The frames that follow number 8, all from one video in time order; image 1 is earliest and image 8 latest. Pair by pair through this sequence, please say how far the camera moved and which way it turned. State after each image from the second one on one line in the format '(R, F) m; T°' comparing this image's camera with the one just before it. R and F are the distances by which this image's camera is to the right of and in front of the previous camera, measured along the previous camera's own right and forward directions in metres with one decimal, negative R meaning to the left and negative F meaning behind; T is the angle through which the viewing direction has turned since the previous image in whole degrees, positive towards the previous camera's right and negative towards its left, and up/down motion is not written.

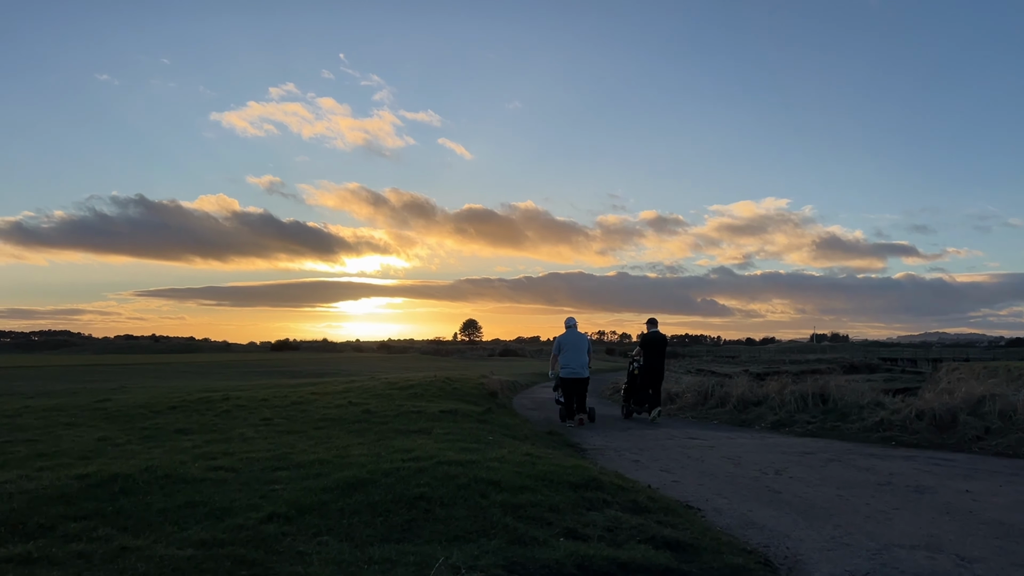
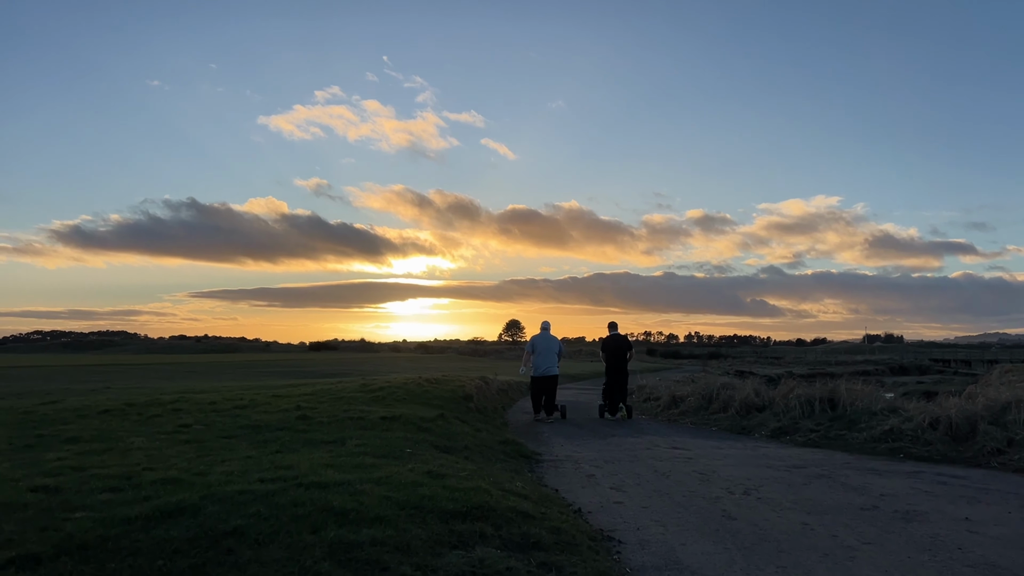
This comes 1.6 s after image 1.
(+1.7, +1.5) m; -3°
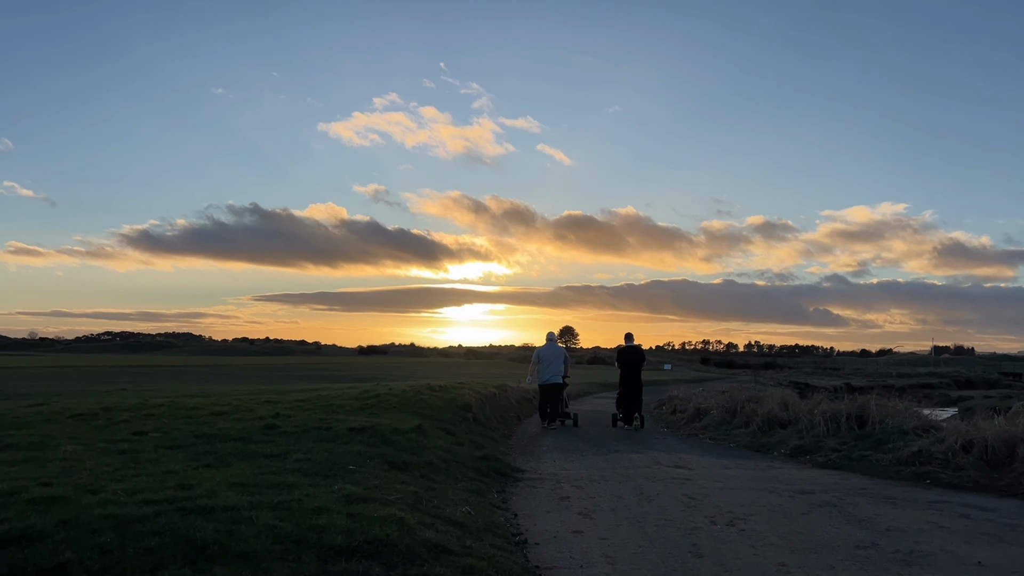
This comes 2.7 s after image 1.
(+1.3, +1.0) m; -4°
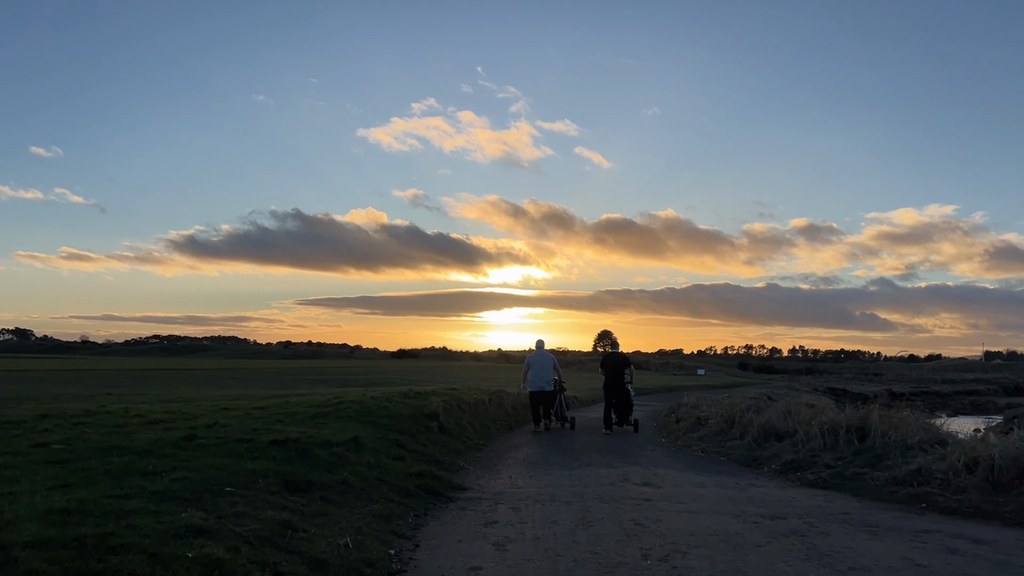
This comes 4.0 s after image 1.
(+1.6, +1.3) m; -3°
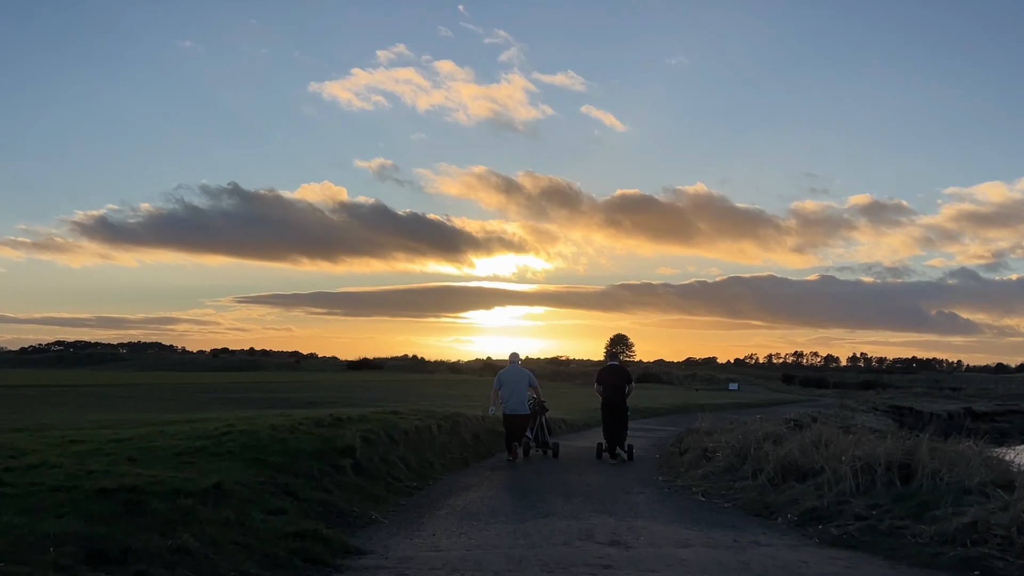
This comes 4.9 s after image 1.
(+1.6, +3.0) m; -5°
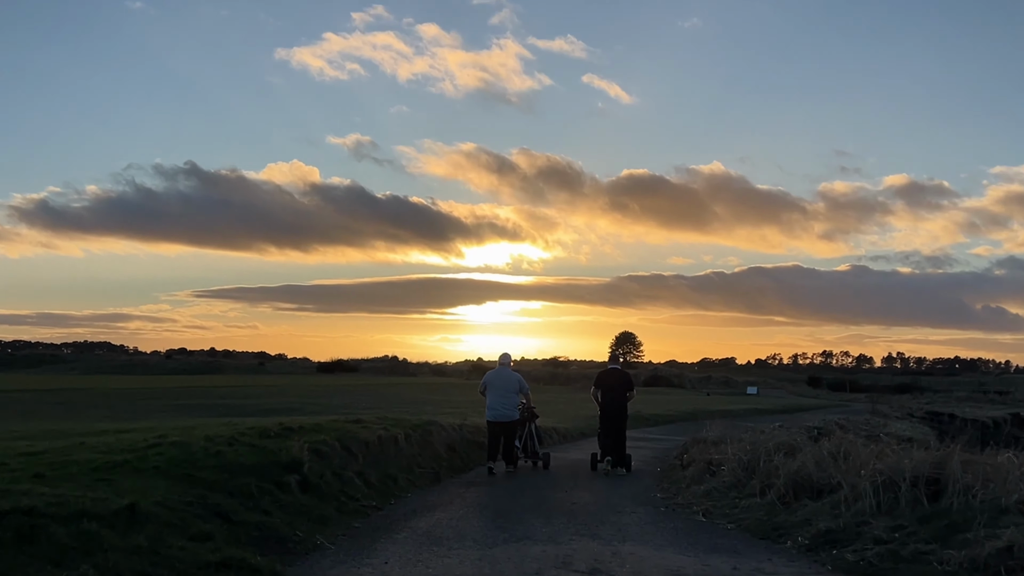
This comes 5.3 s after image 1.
(+0.4, +1.6) m; -1°
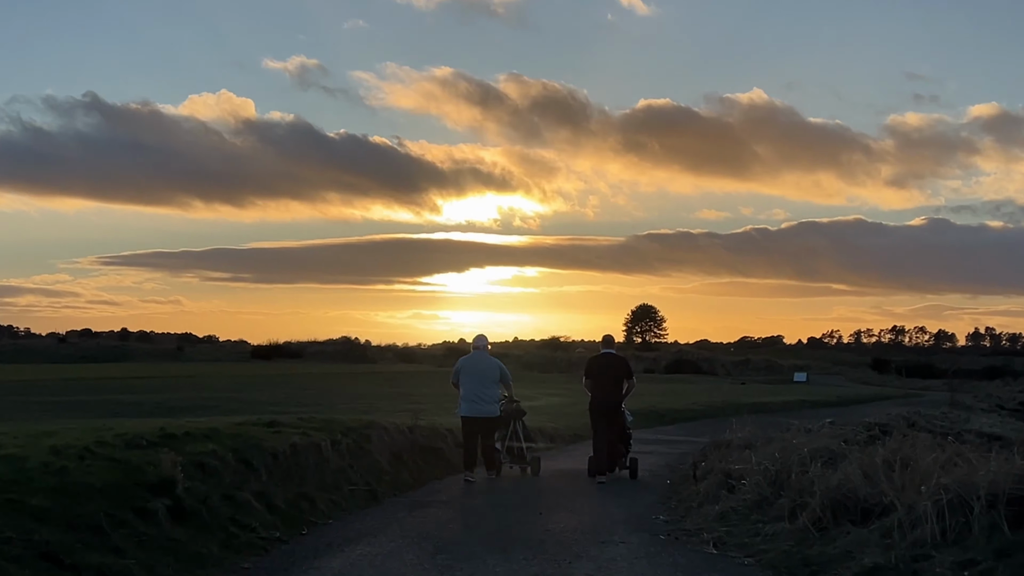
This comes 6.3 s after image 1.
(+0.4, +2.7) m; -1°
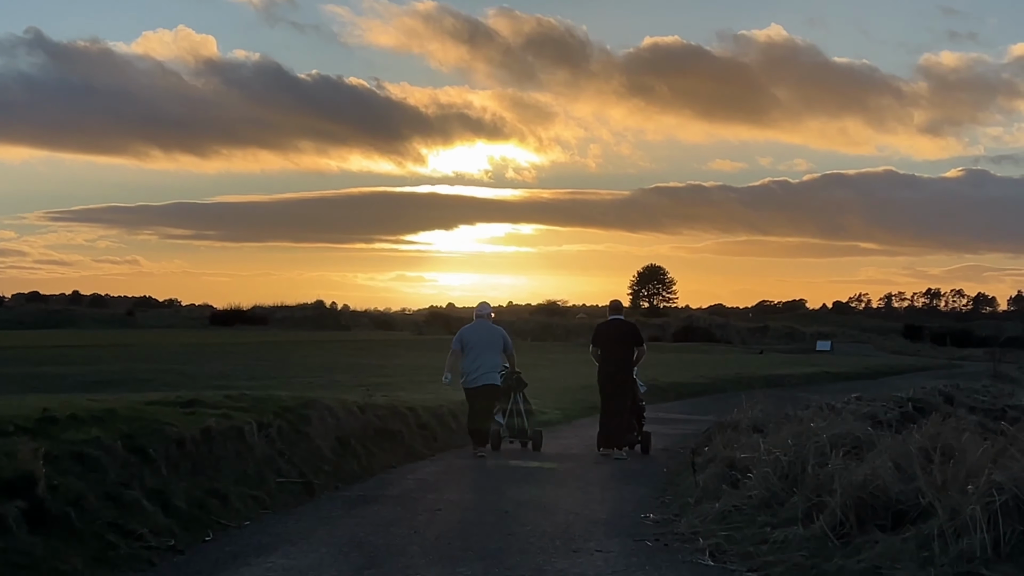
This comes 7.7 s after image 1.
(+0.2, +1.0) m; -1°
